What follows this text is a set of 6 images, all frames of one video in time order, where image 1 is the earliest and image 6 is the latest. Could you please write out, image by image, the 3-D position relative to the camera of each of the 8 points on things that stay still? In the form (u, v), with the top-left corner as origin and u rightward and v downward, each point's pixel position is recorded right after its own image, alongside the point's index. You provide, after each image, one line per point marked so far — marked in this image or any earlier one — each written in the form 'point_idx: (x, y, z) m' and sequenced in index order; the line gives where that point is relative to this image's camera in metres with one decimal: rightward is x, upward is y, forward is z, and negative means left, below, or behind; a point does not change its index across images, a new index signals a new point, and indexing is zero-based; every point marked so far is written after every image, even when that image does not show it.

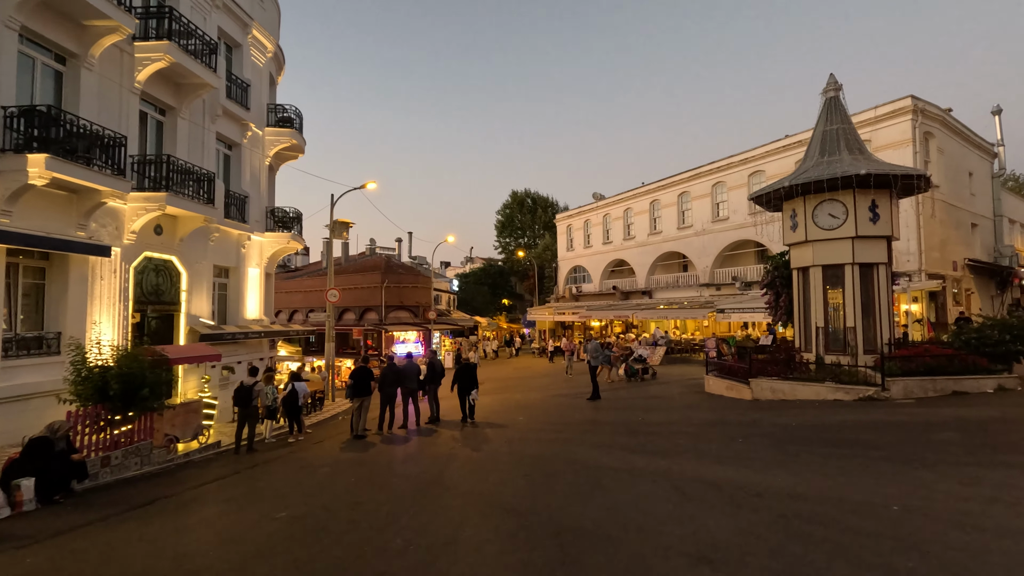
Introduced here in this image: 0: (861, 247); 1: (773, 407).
0: (+8.2, +1.0, +12.5) m
1: (+5.2, -2.4, +10.8) m
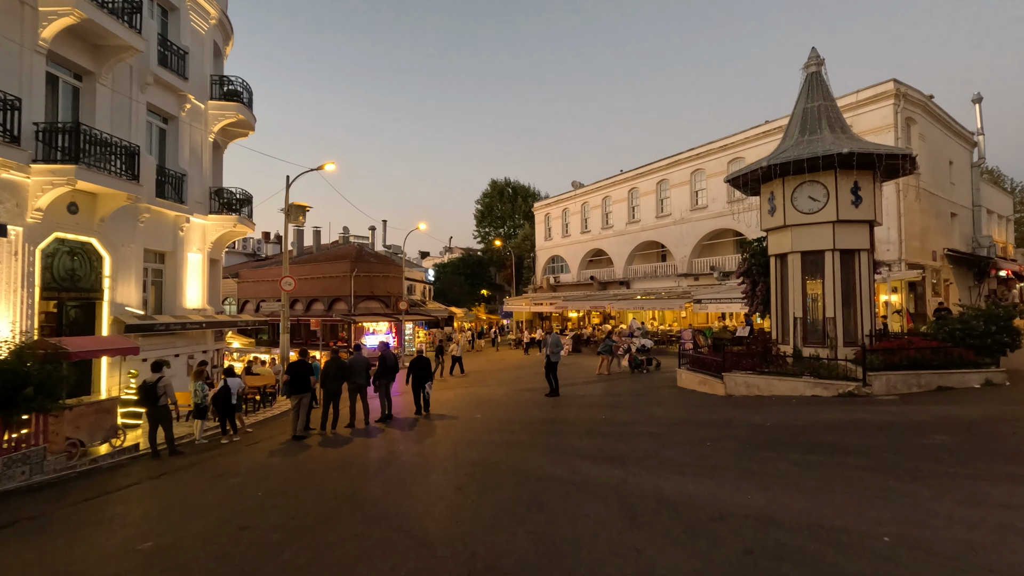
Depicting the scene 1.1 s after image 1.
0: (+7.2, +1.2, +11.7) m
1: (+4.3, -2.2, +9.9) m
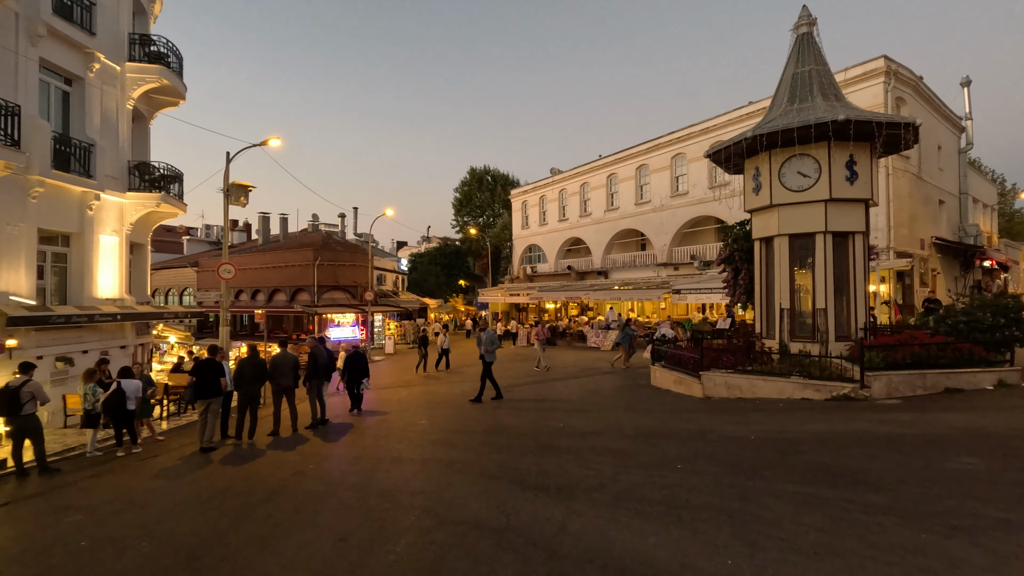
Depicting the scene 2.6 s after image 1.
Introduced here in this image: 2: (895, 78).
0: (+6.3, +1.5, +10.4) m
1: (+3.4, -1.9, +8.5) m
2: (+14.2, +7.8, +19.8) m
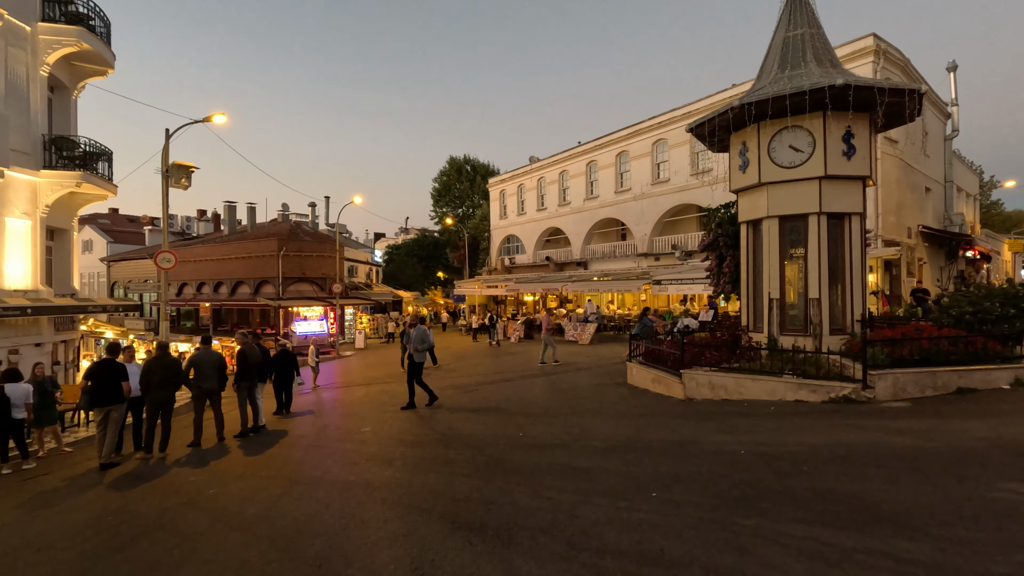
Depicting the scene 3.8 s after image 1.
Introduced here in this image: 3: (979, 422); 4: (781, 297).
0: (+5.5, +1.7, +9.3) m
1: (+2.8, -1.7, +7.4) m
2: (+13.1, +8.1, +18.9) m
3: (+5.2, -1.5, +6.0) m
4: (+4.9, -0.2, +9.7) m
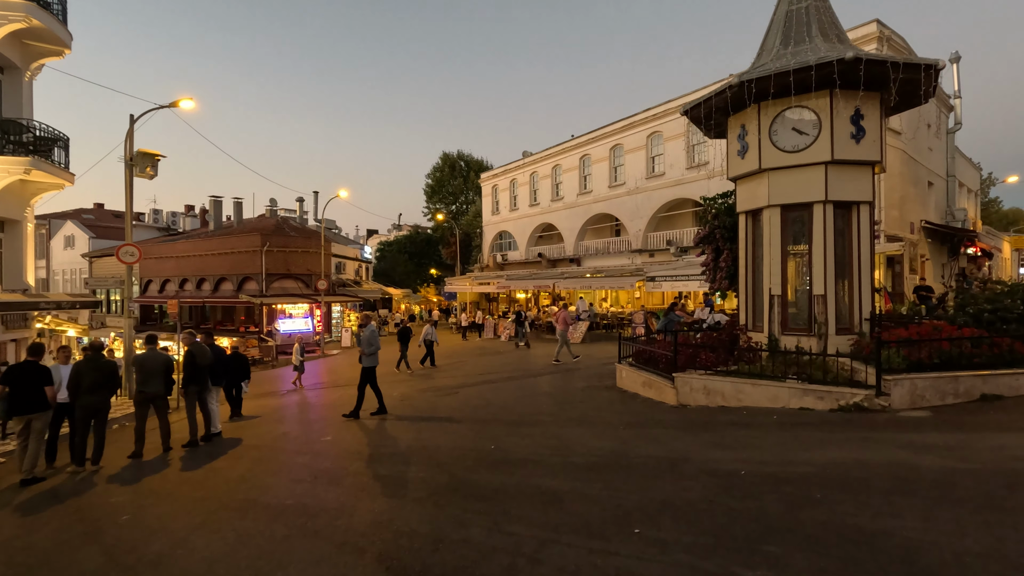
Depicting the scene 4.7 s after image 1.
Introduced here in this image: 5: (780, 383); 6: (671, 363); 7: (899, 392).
0: (+5.2, +1.8, +8.5) m
1: (+2.4, -1.7, +6.6) m
2: (+12.7, +8.2, +18.1) m
3: (+4.9, -1.4, +5.2) m
4: (+4.5, -0.1, +8.9) m
5: (+3.5, -1.3, +7.1) m
6: (+2.5, -1.2, +8.4) m
7: (+4.6, -1.2, +6.4) m
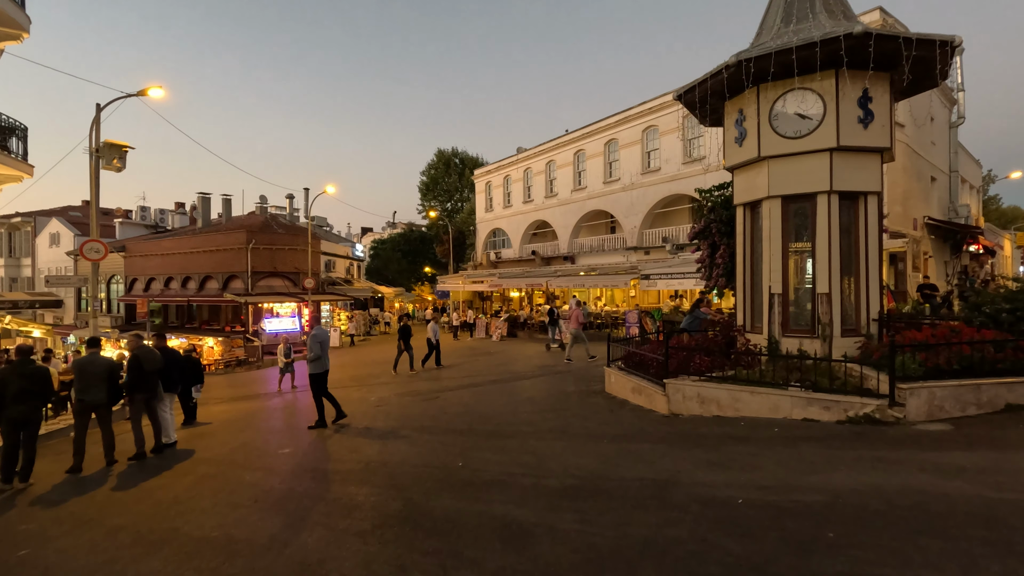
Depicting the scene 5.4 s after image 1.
0: (+4.8, +1.8, +7.8) m
1: (+2.1, -1.7, +5.9) m
2: (+12.4, +8.3, +17.4) m
3: (+4.6, -1.4, +4.5) m
4: (+4.2, 0.0, +8.2) m
5: (+3.2, -1.2, +6.4) m
6: (+2.1, -1.1, +7.7) m
7: (+4.3, -1.2, +5.7) m
